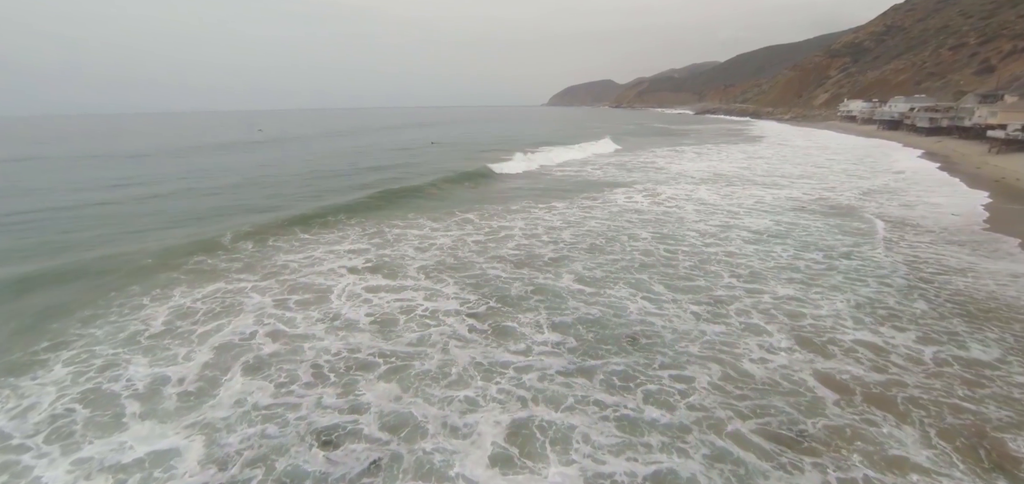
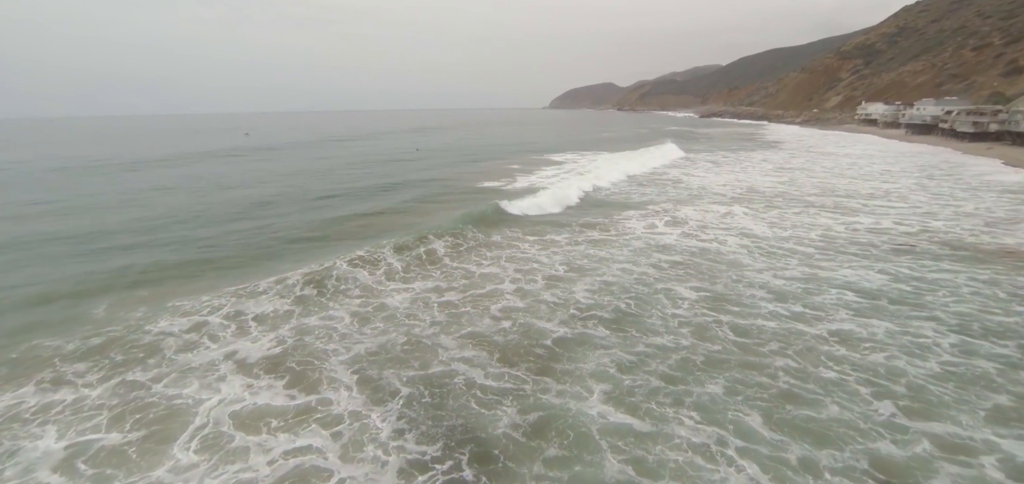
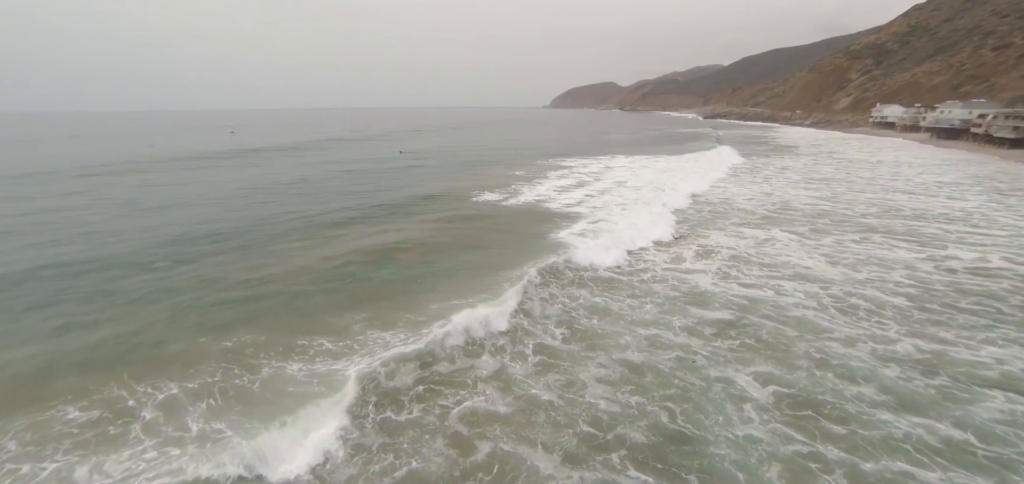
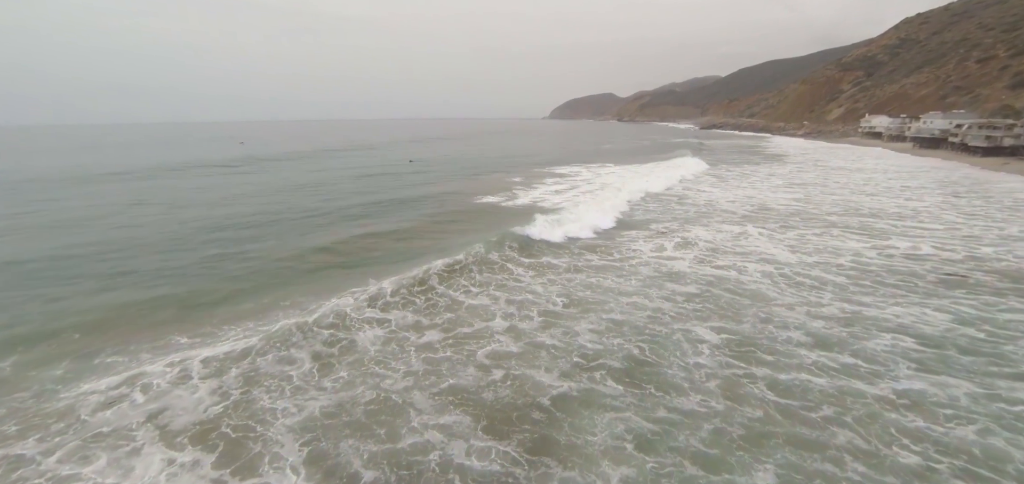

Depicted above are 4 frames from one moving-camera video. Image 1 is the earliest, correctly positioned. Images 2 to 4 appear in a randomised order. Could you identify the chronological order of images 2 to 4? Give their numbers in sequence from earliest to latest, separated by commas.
2, 4, 3
